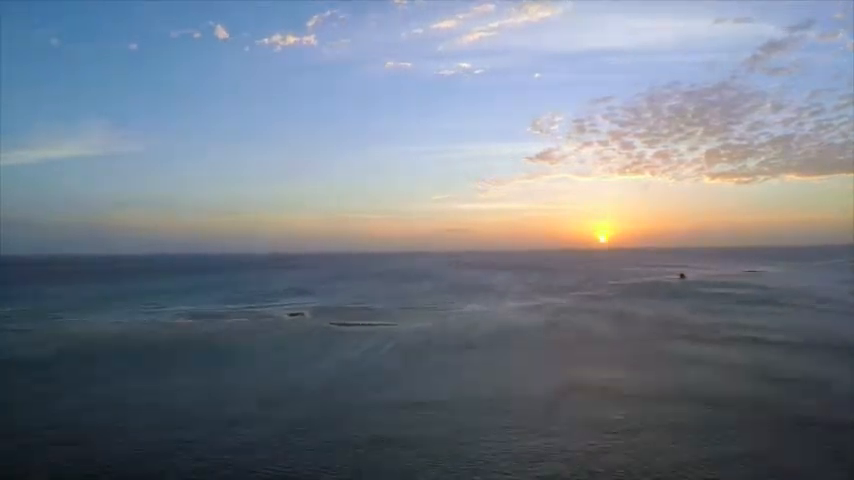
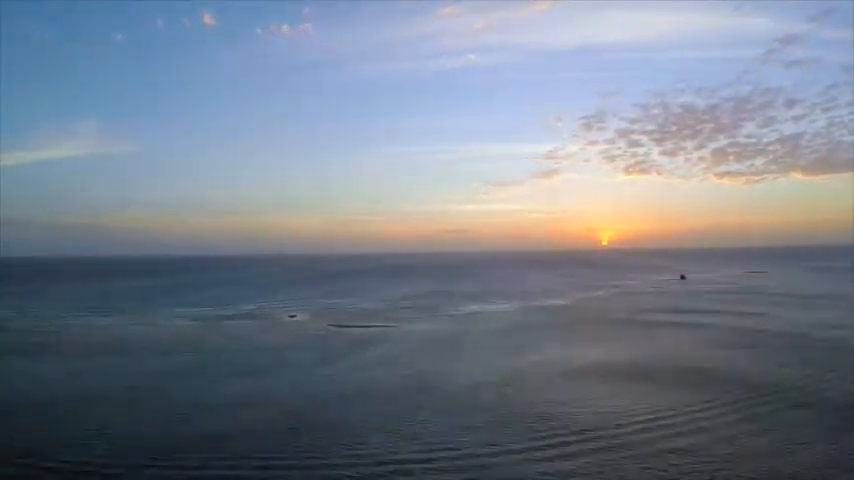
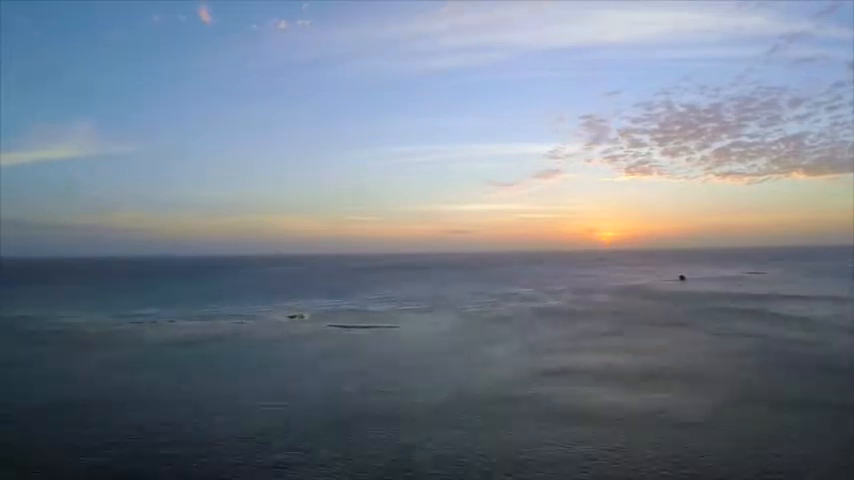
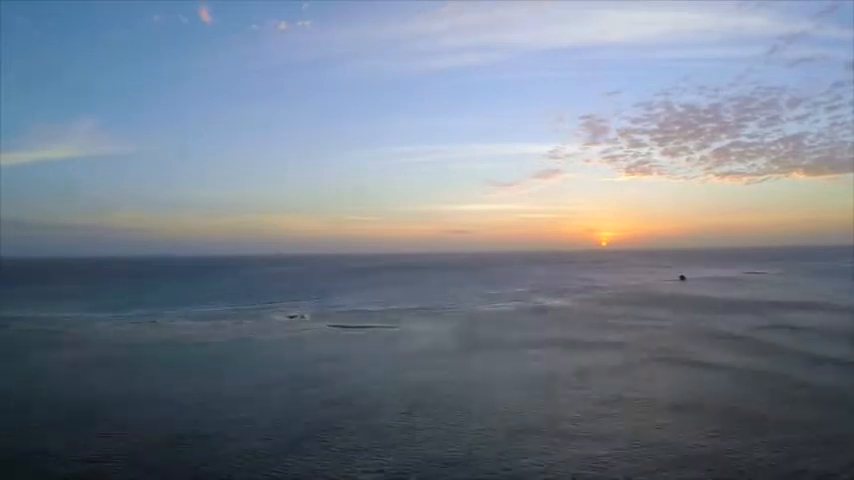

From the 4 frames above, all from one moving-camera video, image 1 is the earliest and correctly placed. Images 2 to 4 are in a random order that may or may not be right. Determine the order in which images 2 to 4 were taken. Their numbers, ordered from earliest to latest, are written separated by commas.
2, 4, 3
